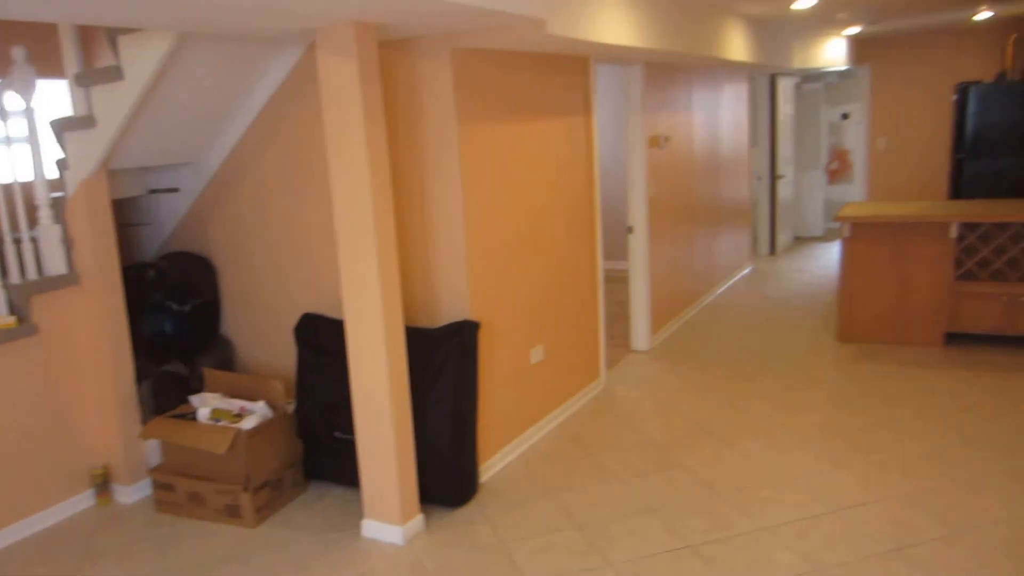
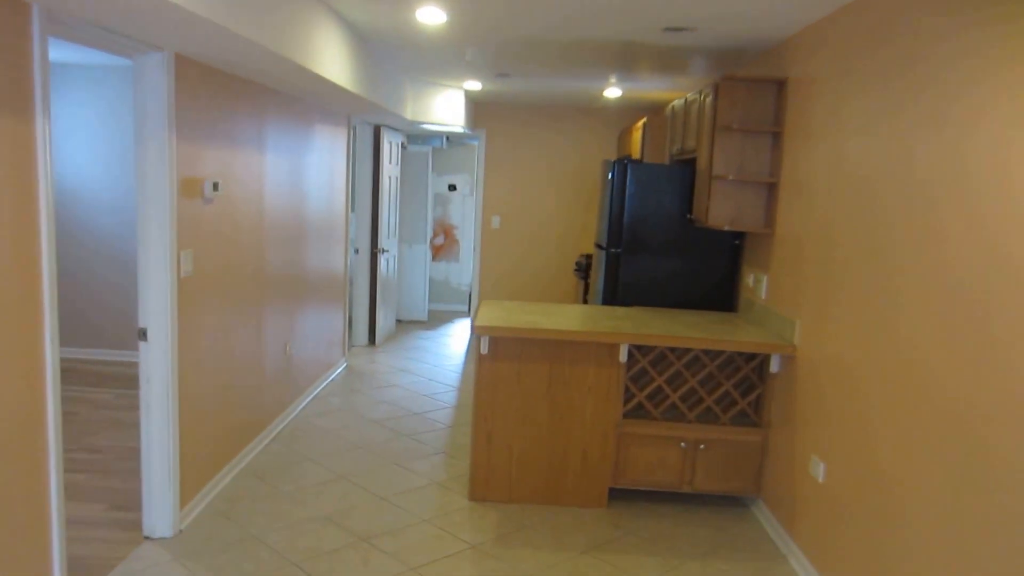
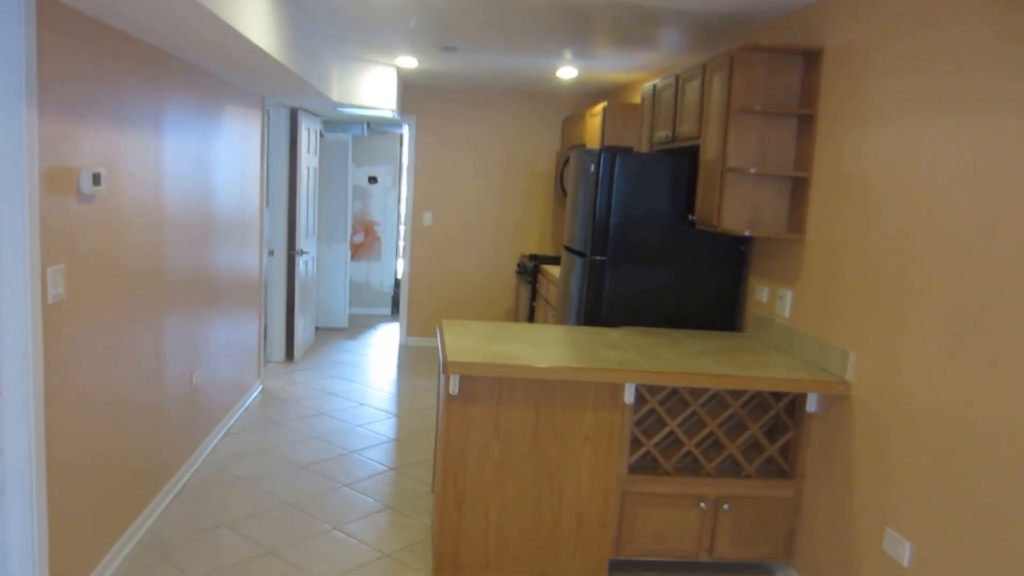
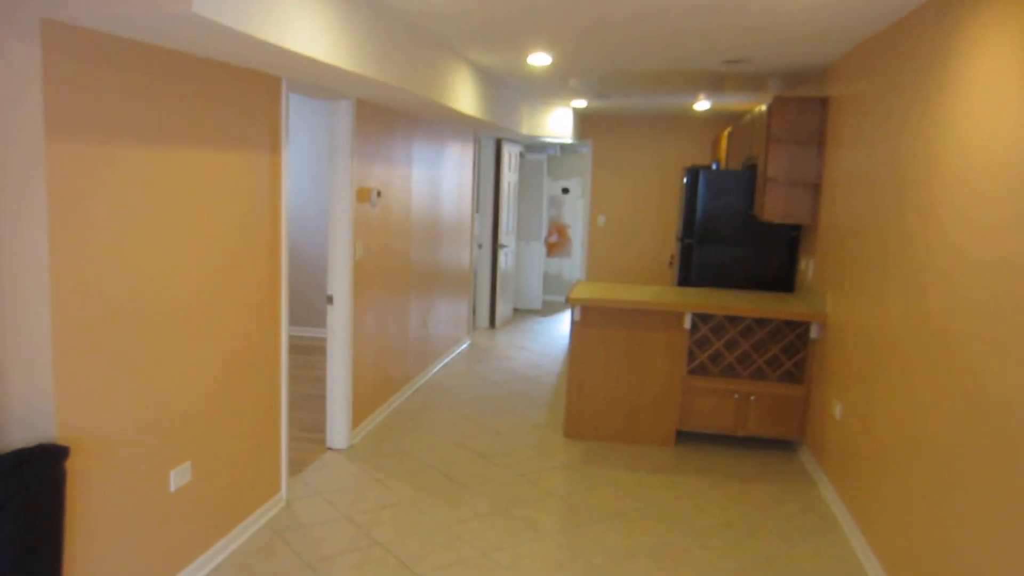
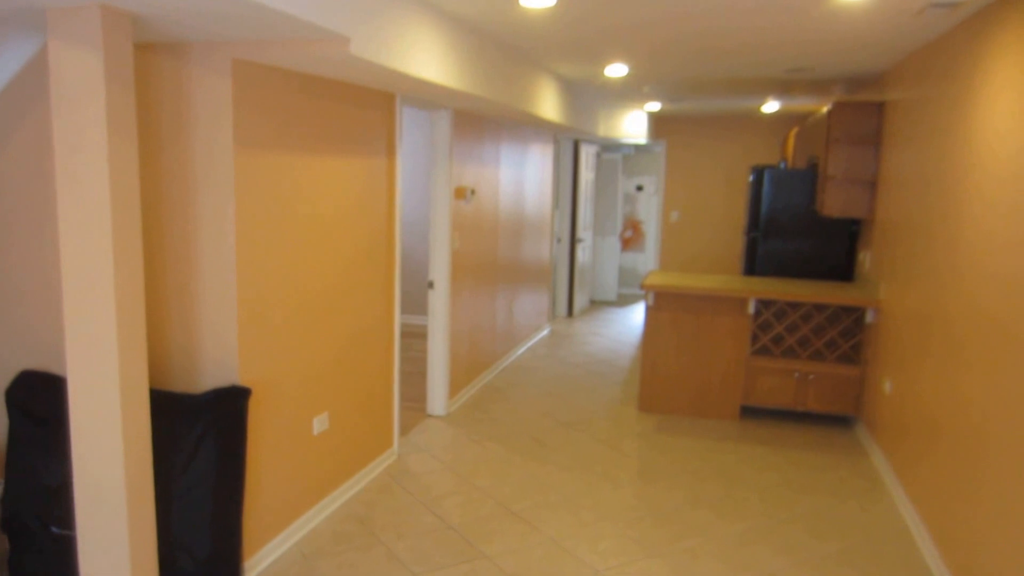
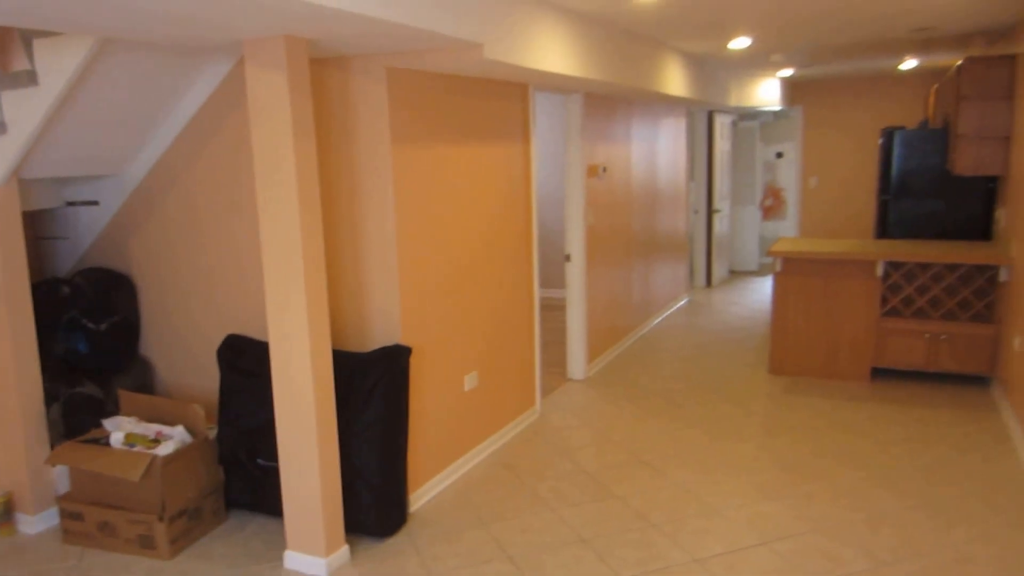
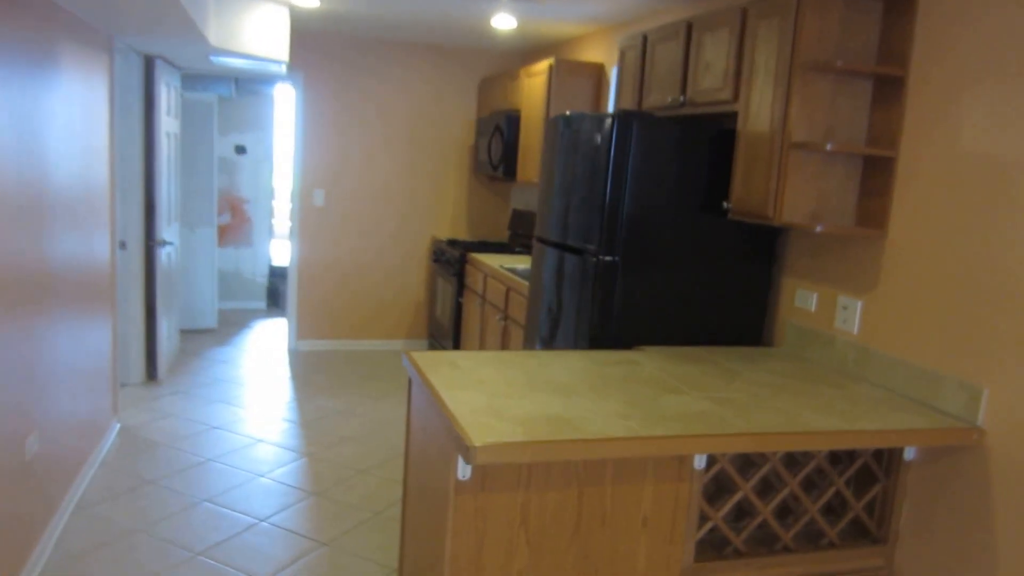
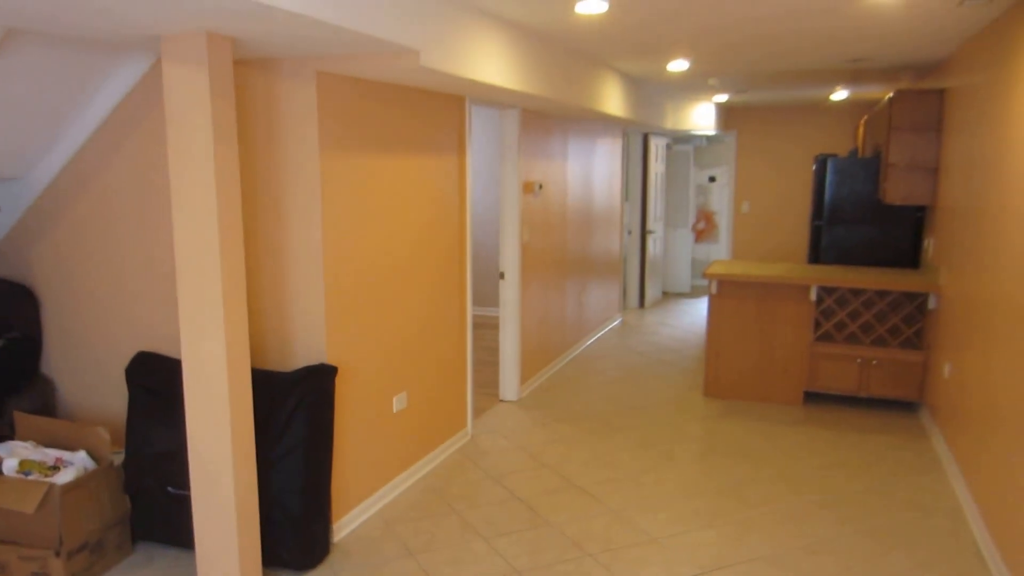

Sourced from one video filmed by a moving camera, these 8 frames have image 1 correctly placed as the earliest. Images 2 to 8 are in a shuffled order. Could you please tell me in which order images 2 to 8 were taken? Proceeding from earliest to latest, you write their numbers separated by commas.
6, 8, 5, 4, 2, 3, 7
